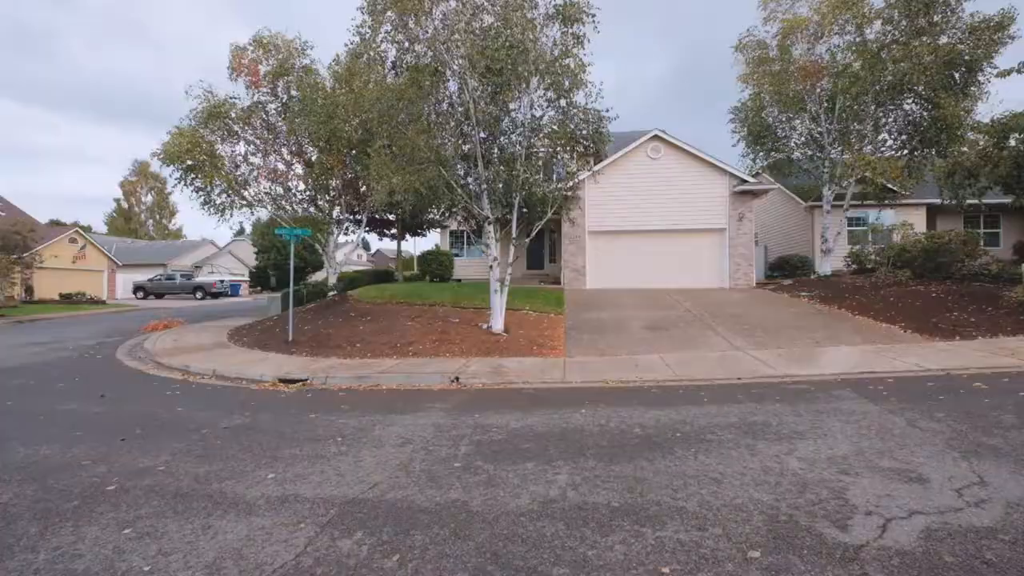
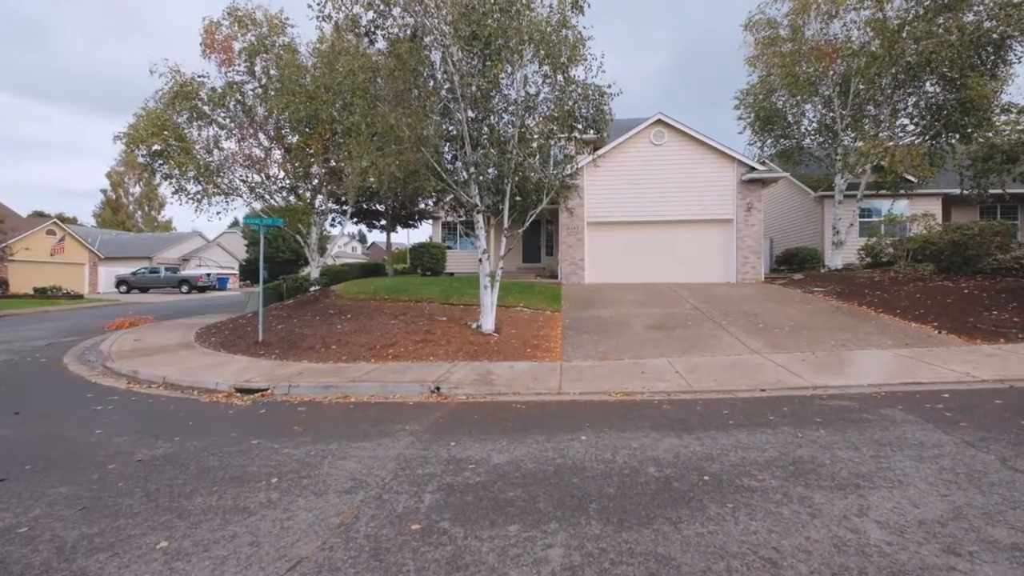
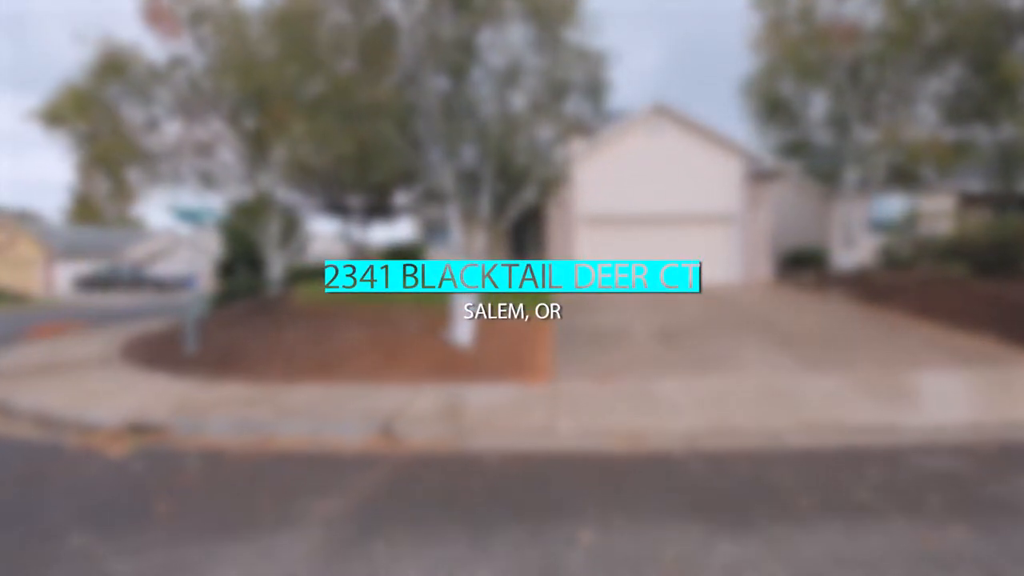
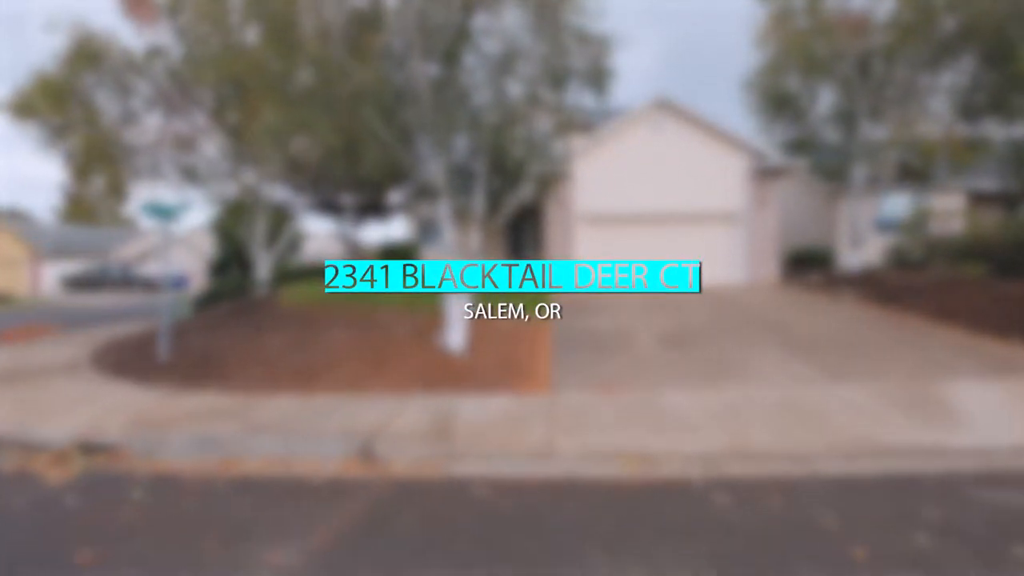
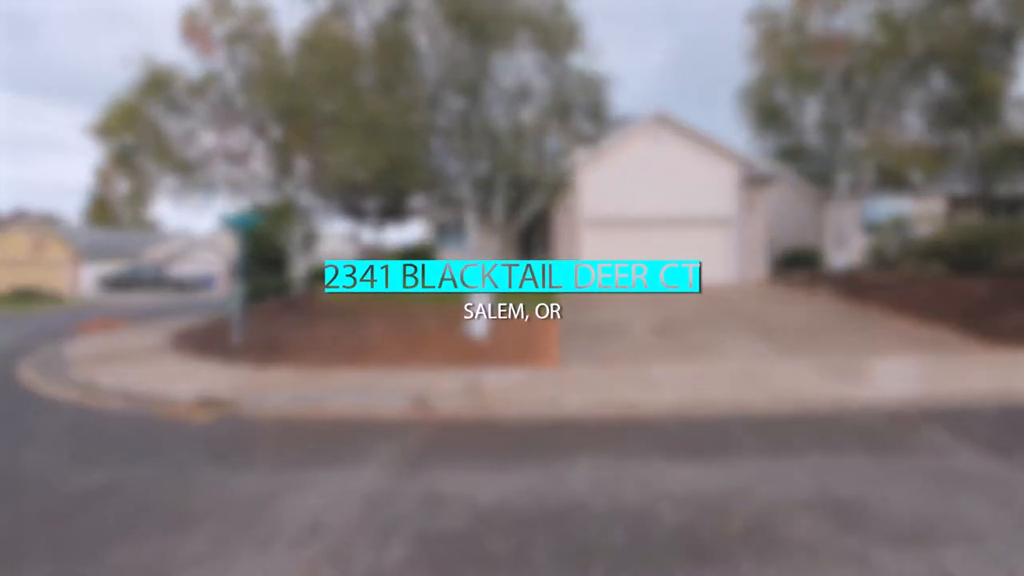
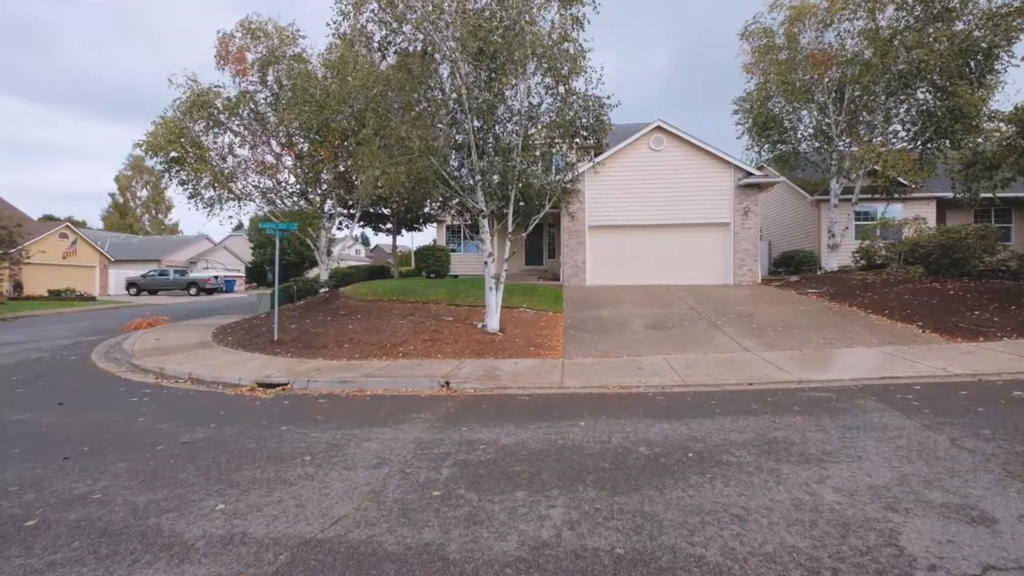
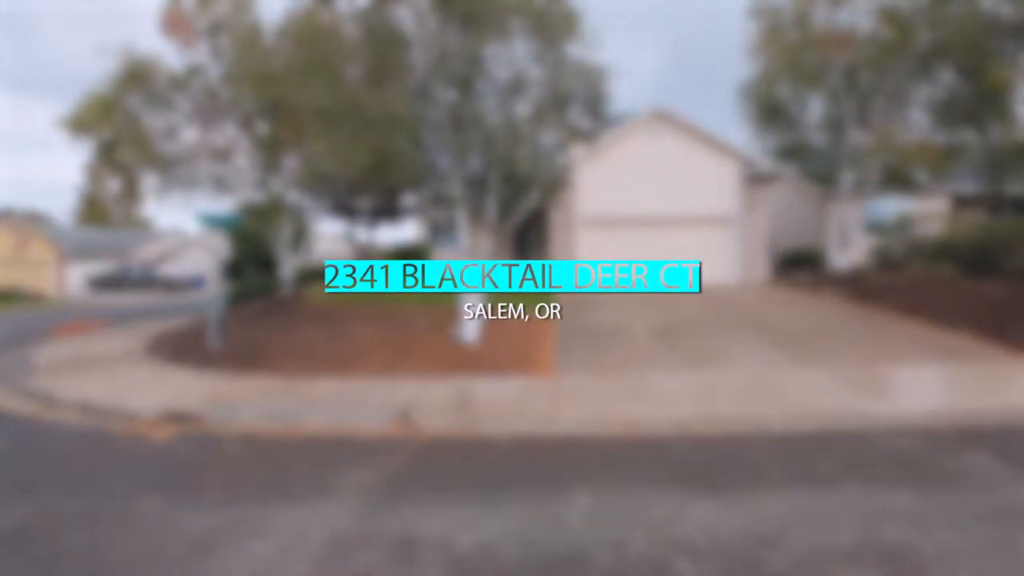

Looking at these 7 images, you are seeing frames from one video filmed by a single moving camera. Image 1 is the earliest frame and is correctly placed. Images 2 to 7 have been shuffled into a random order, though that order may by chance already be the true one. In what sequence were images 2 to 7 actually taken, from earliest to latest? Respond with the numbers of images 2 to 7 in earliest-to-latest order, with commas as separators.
6, 2, 5, 7, 3, 4
